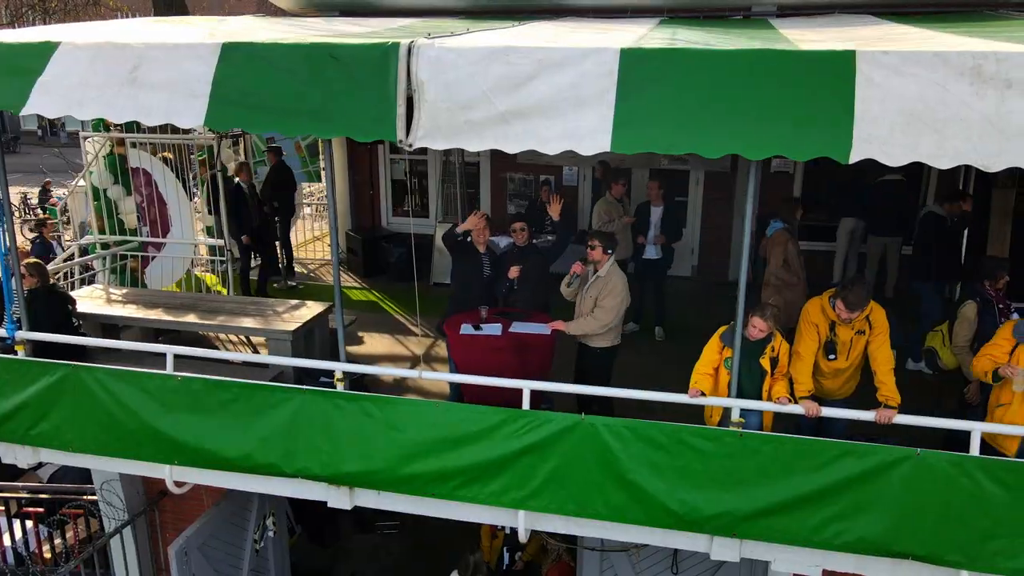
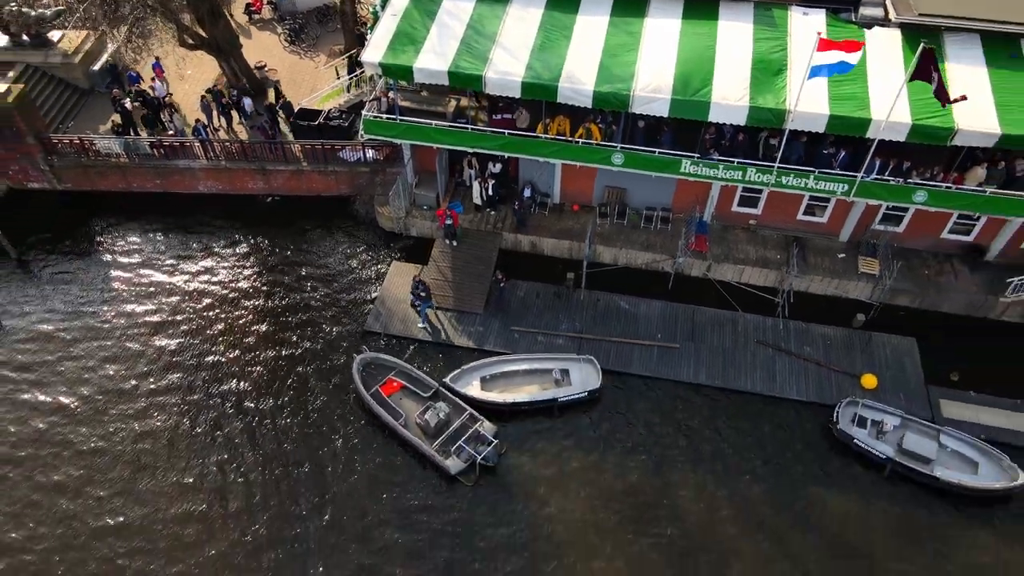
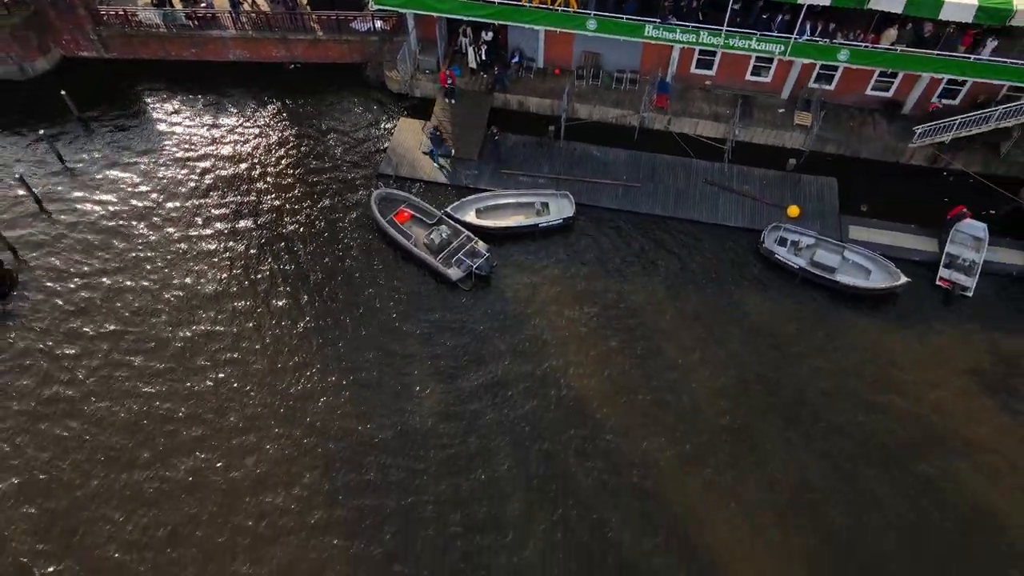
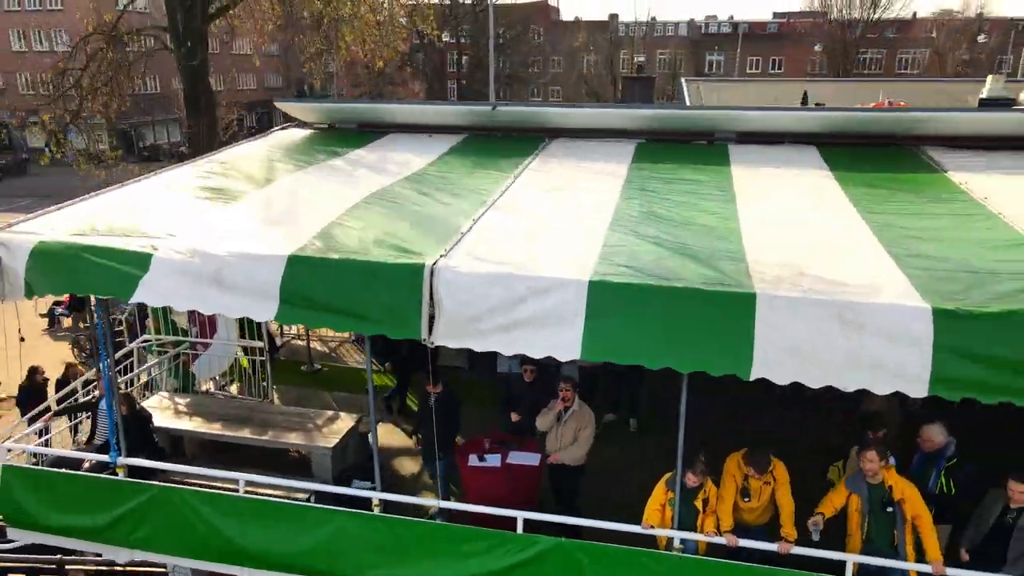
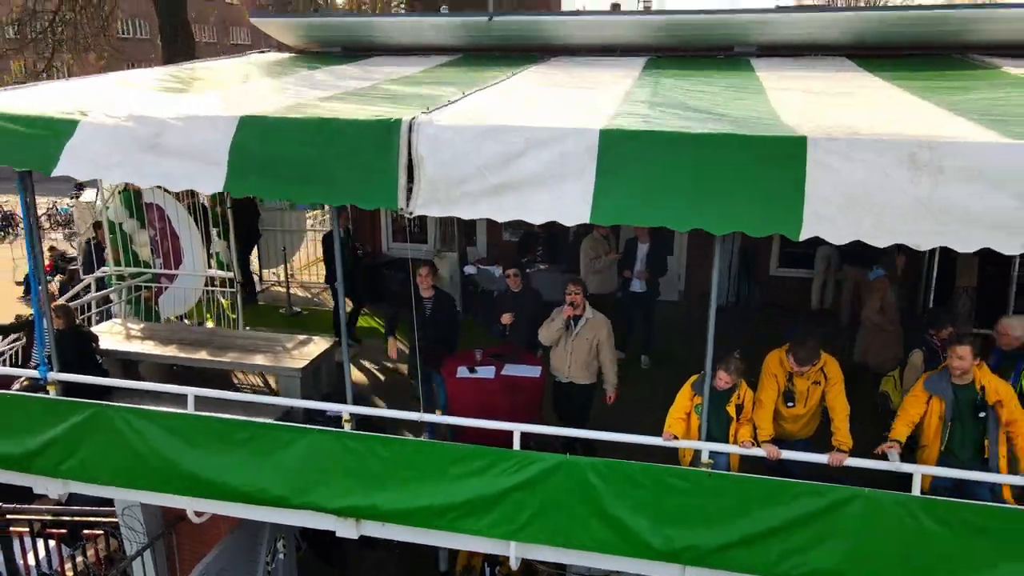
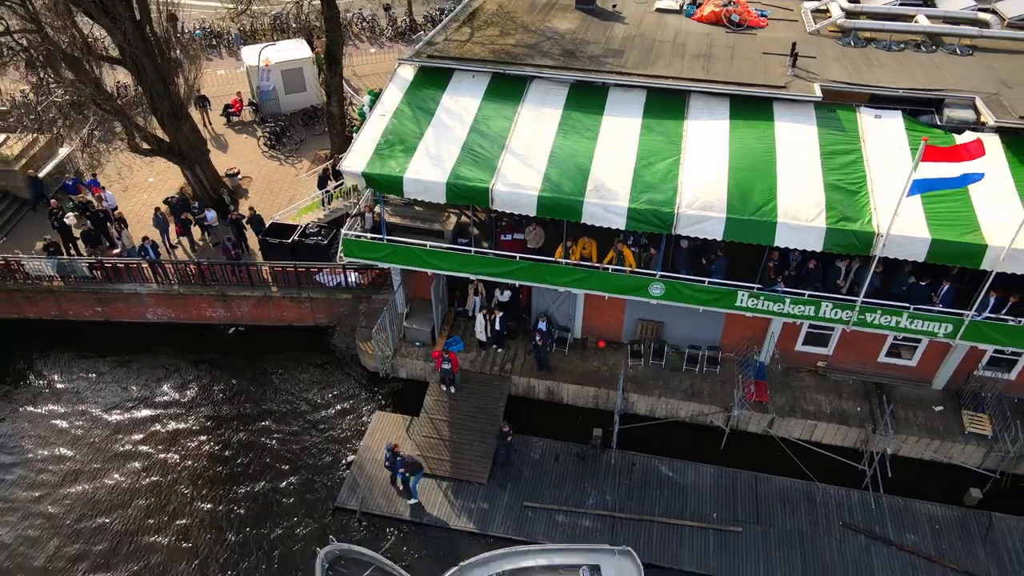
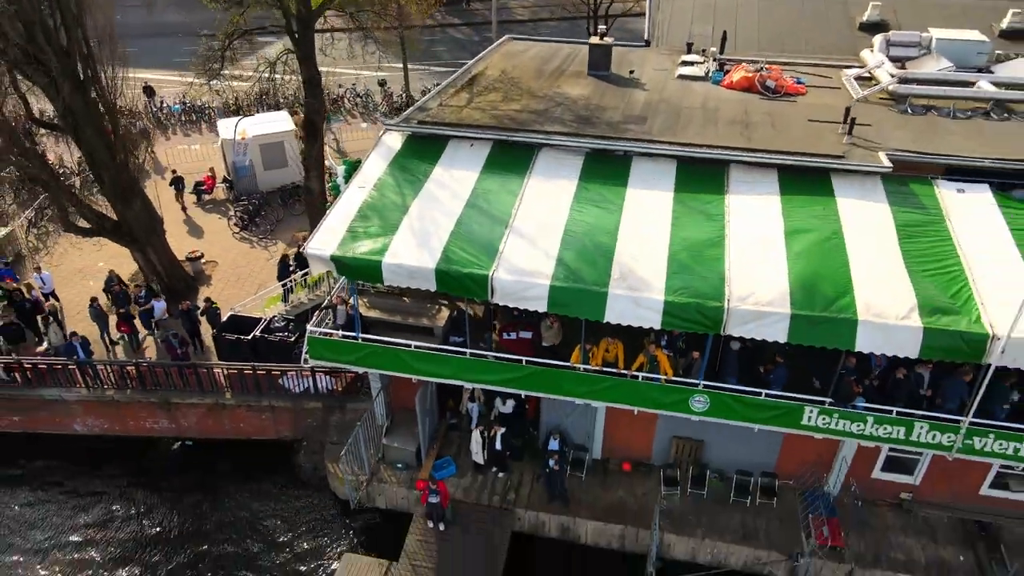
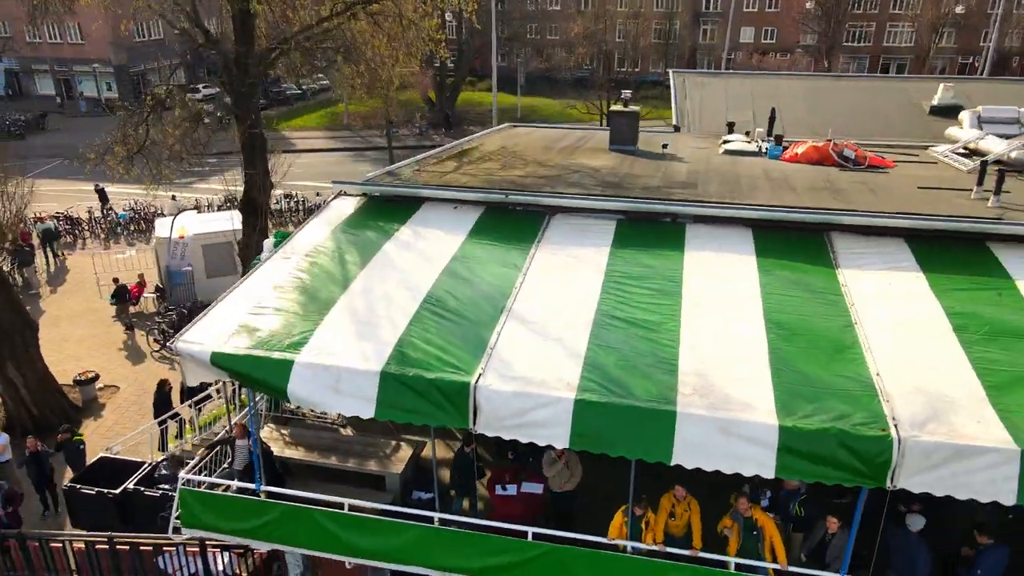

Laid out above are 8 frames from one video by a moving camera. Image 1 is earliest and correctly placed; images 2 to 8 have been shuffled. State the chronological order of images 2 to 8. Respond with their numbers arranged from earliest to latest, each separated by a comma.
5, 4, 8, 7, 6, 2, 3
